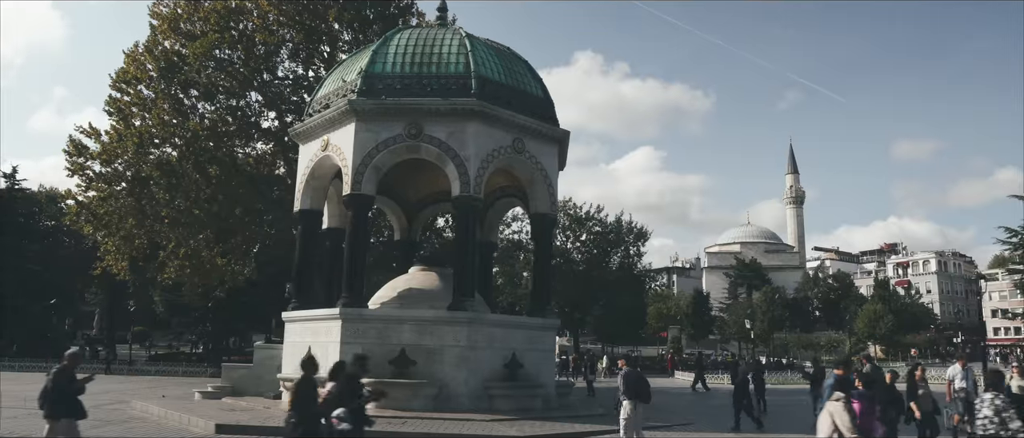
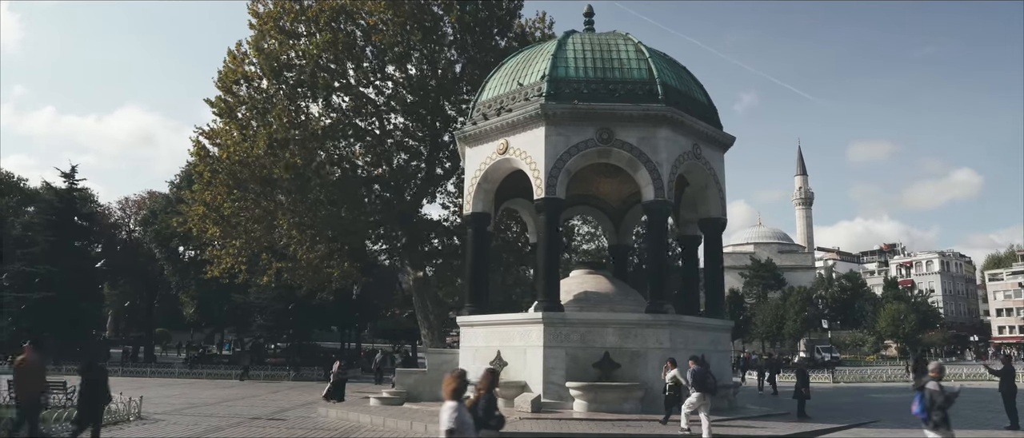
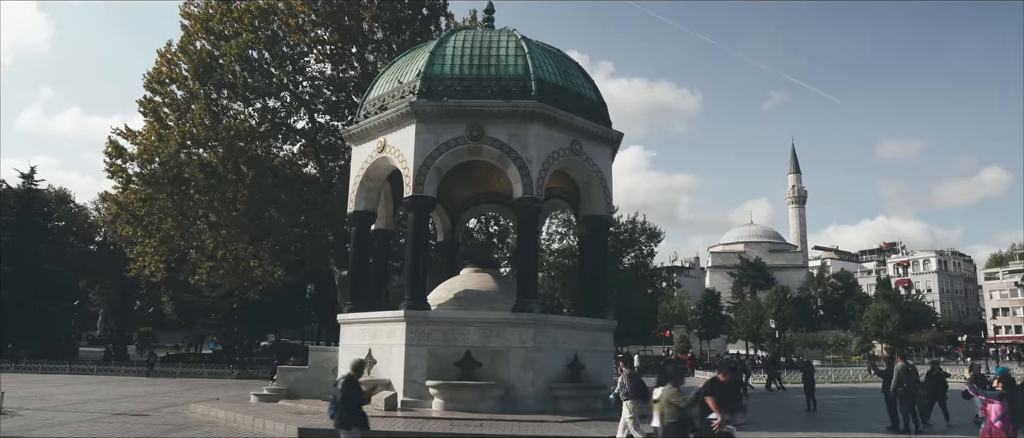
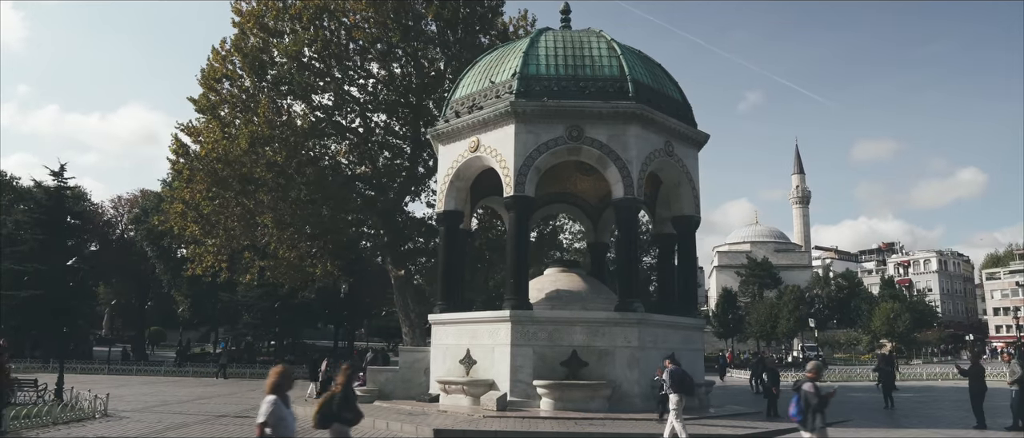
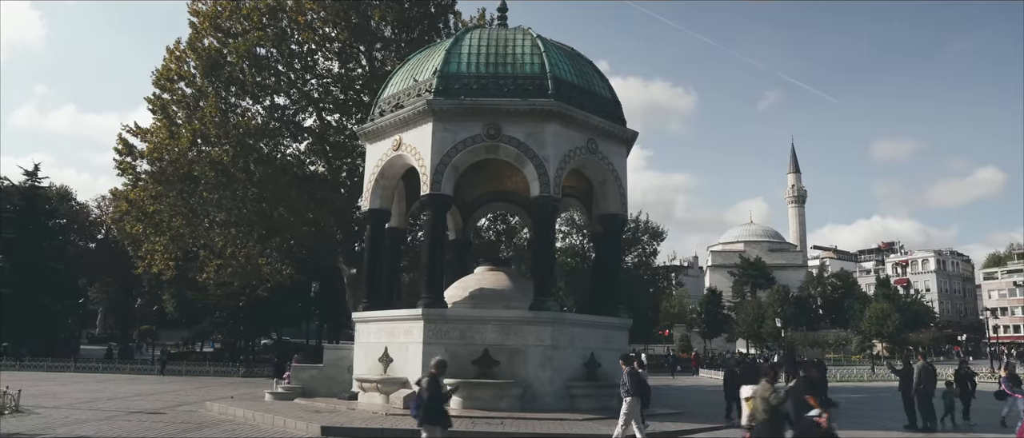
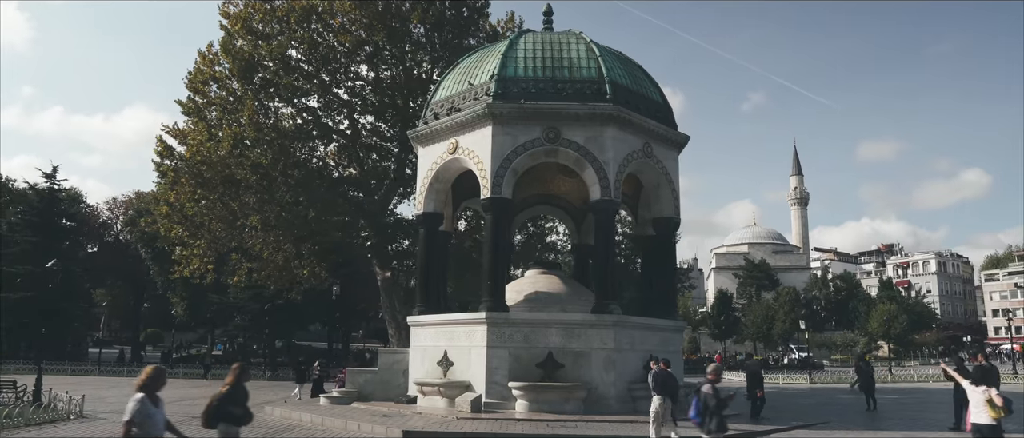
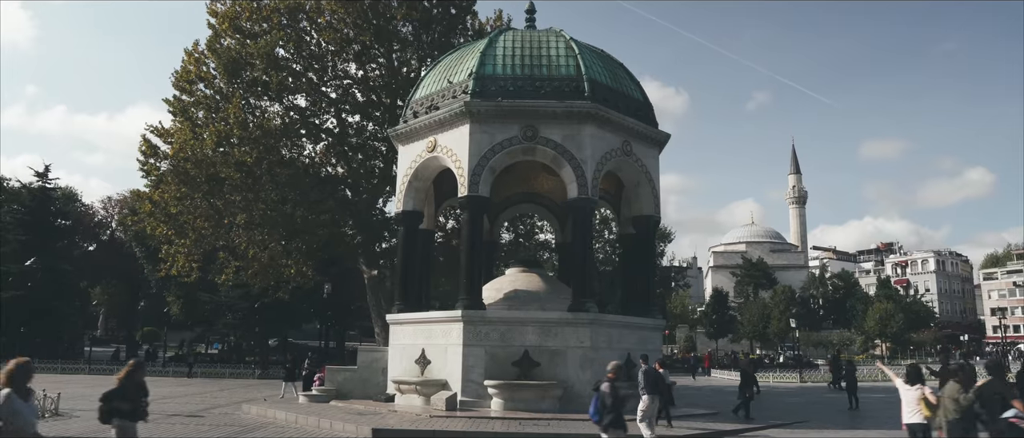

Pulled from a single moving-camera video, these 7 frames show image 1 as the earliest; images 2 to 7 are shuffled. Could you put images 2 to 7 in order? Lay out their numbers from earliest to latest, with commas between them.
3, 5, 7, 6, 4, 2
